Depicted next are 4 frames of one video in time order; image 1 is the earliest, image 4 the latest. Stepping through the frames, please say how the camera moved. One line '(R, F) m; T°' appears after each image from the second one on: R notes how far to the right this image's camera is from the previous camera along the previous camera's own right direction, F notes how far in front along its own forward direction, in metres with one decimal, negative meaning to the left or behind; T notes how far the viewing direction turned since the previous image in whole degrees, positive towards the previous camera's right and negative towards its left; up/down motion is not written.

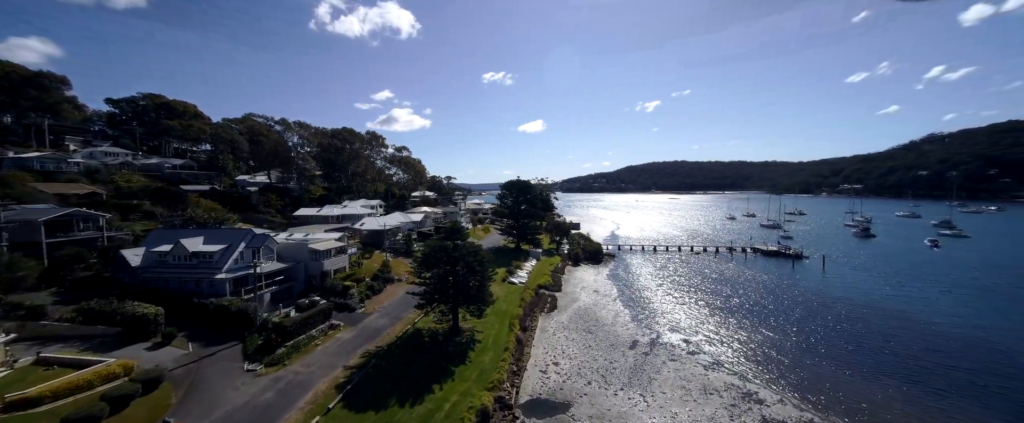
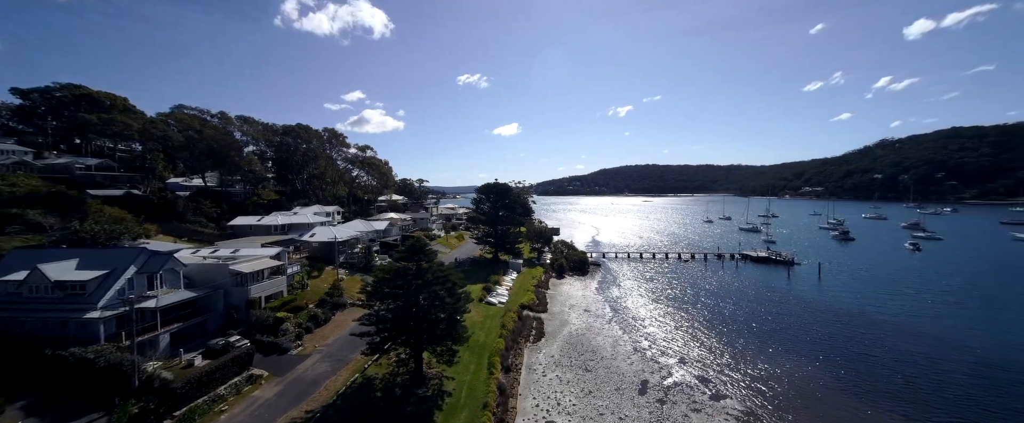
(0.0, +5.0) m; +4°
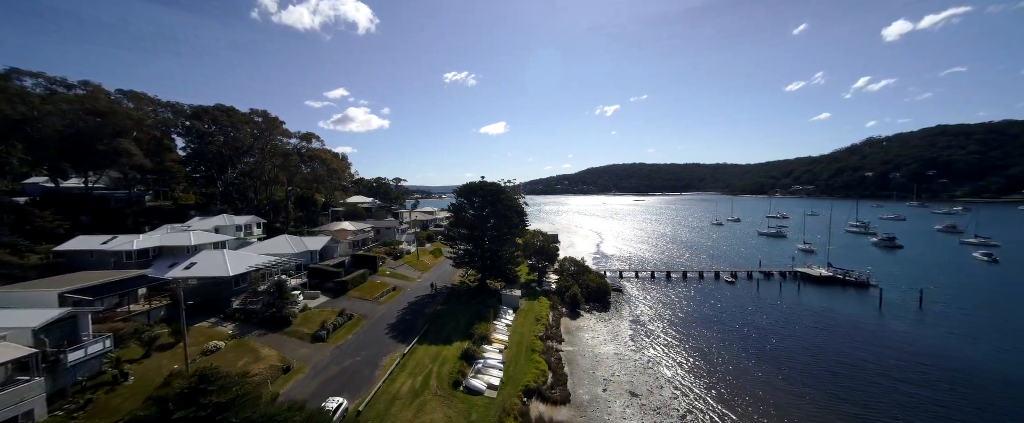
(-0.5, +12.6) m; +2°
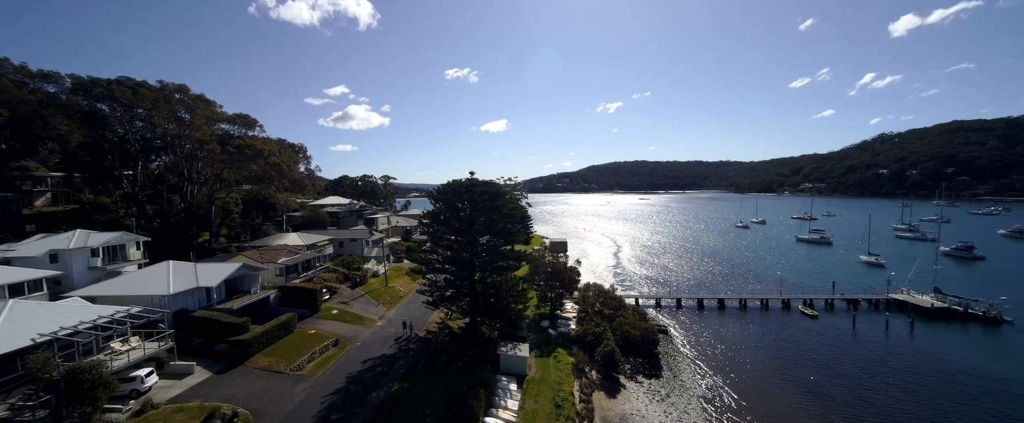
(-0.2, +10.4) m; 0°
